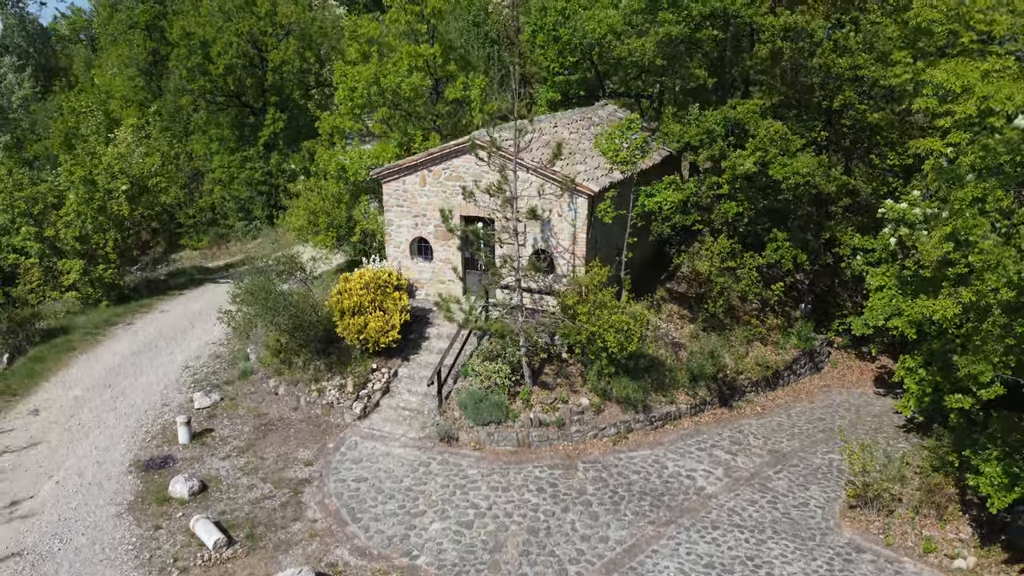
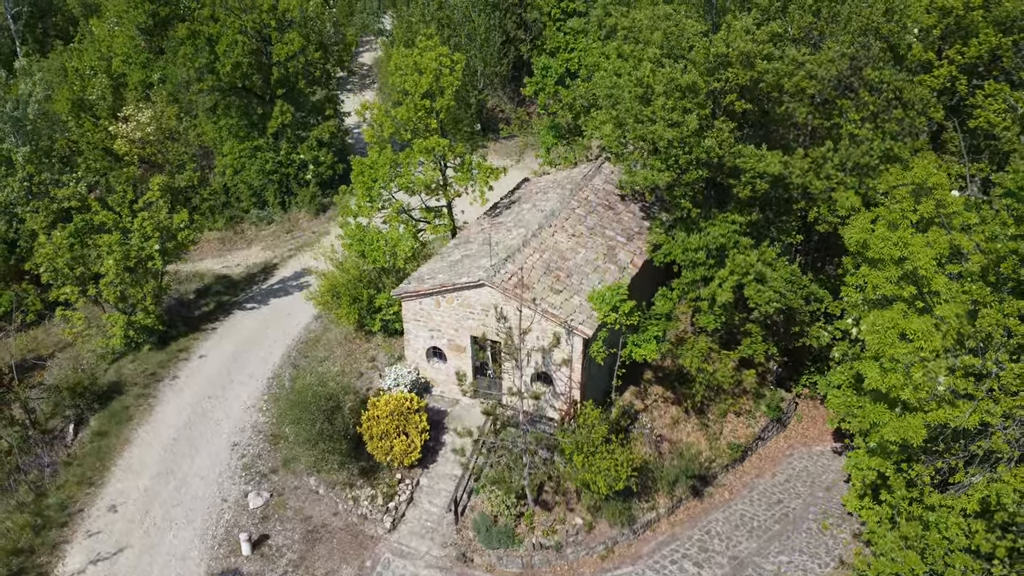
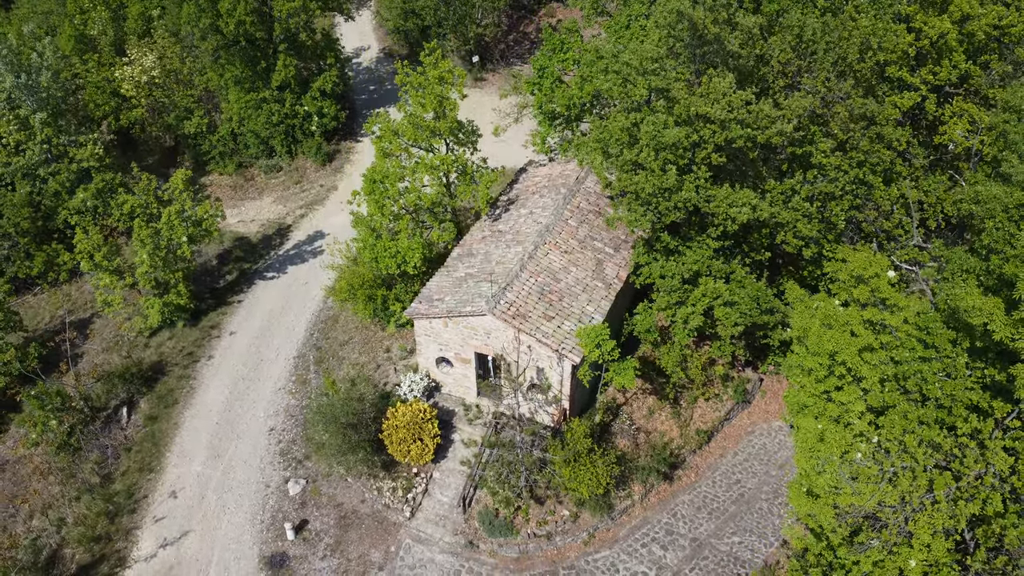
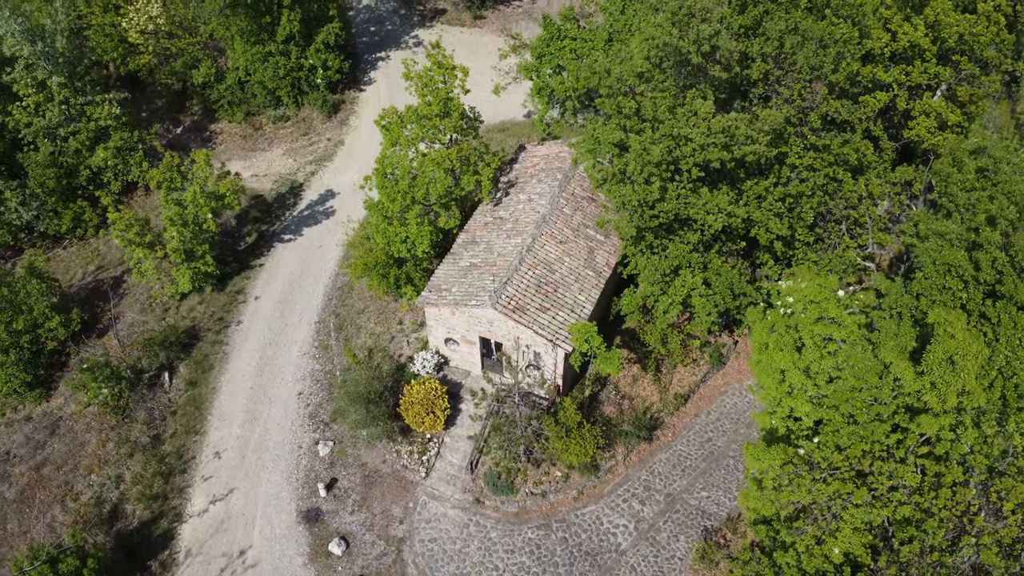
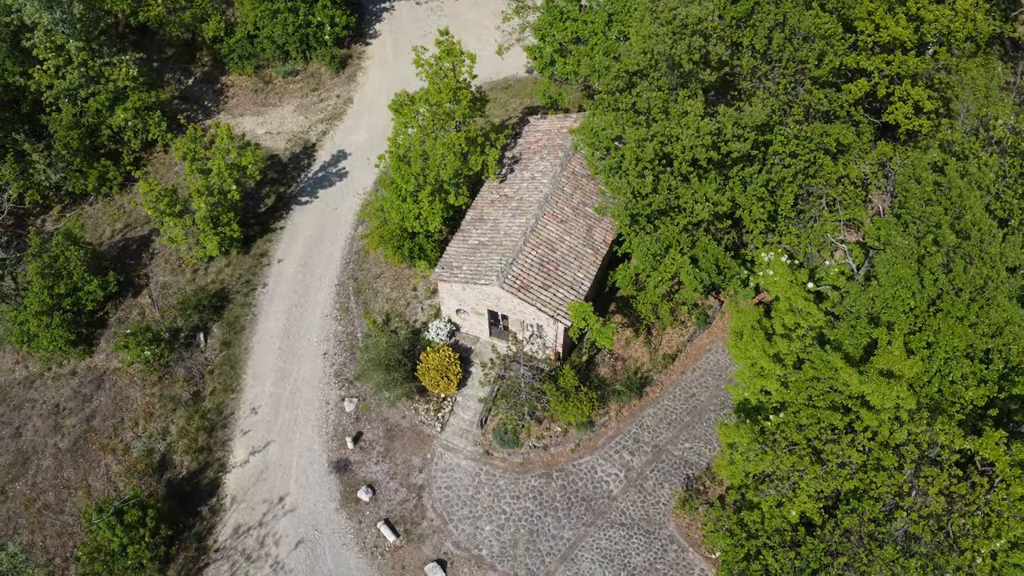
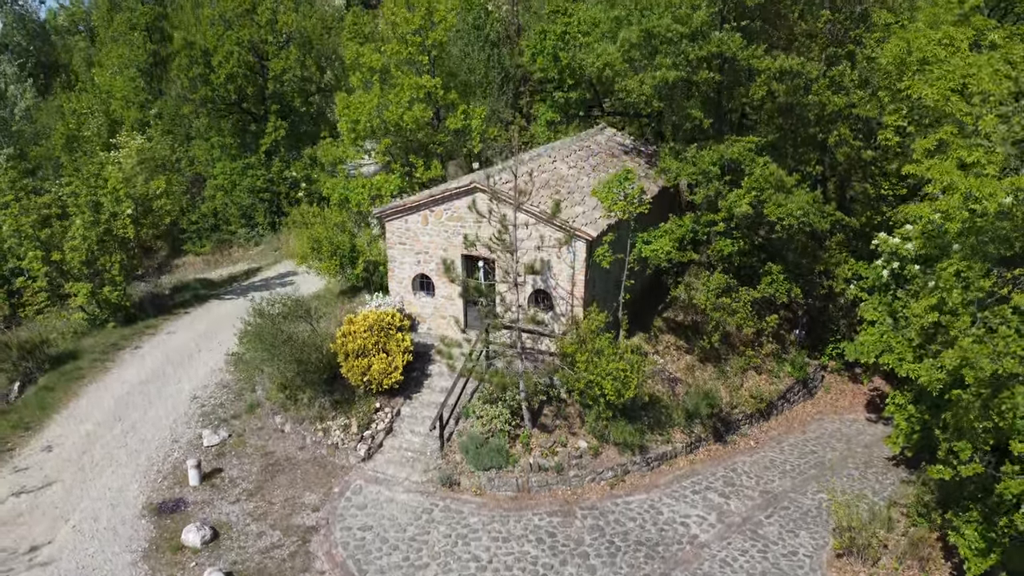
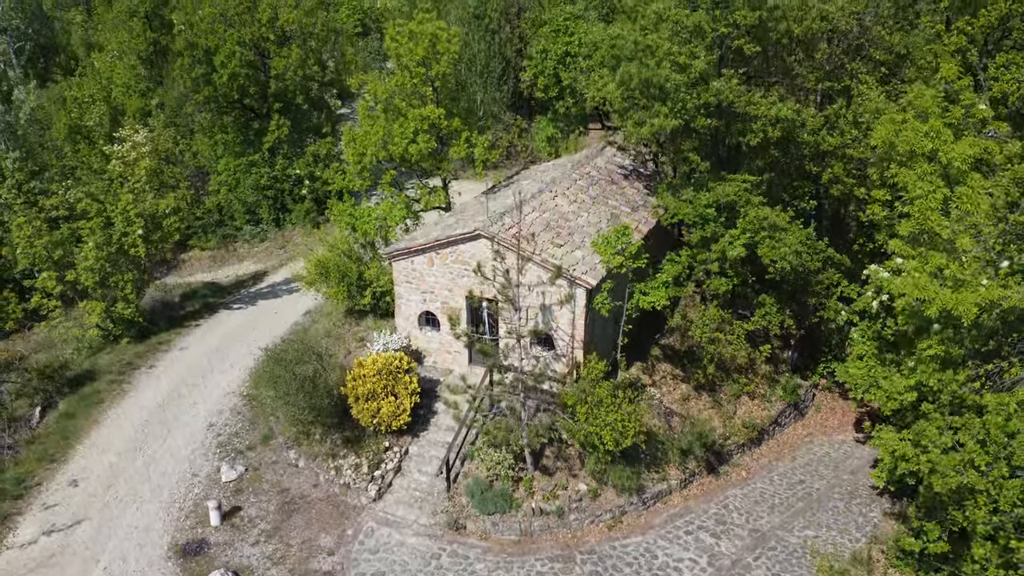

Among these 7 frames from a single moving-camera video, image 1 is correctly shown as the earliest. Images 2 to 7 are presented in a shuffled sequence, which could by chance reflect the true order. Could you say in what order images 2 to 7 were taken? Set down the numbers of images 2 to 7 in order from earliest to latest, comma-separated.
6, 7, 2, 3, 4, 5
